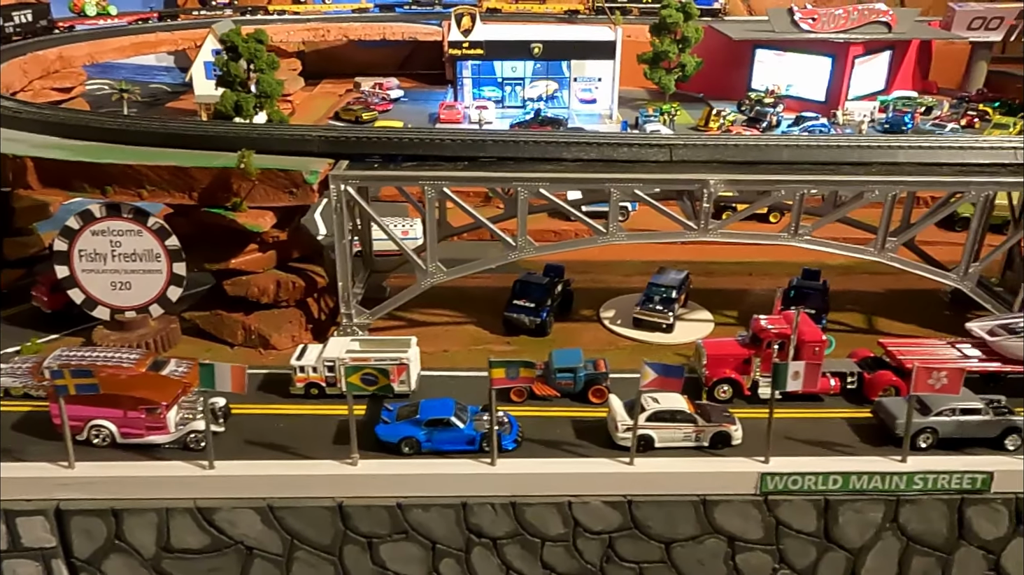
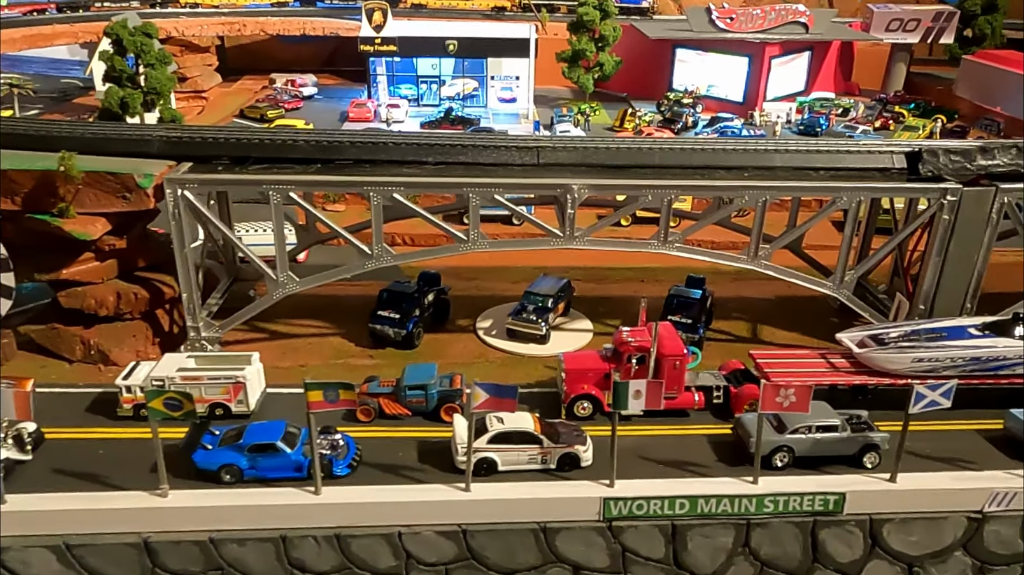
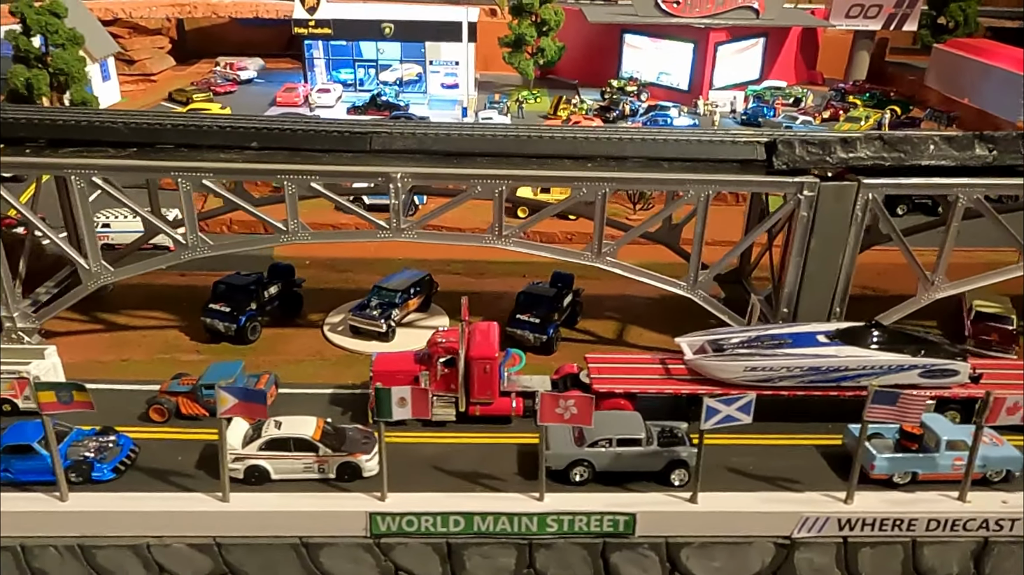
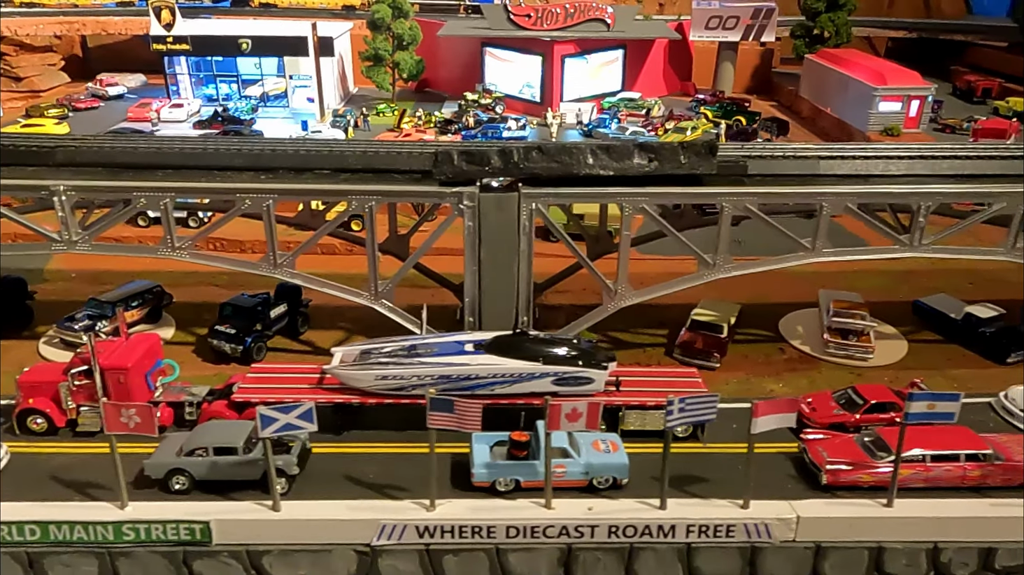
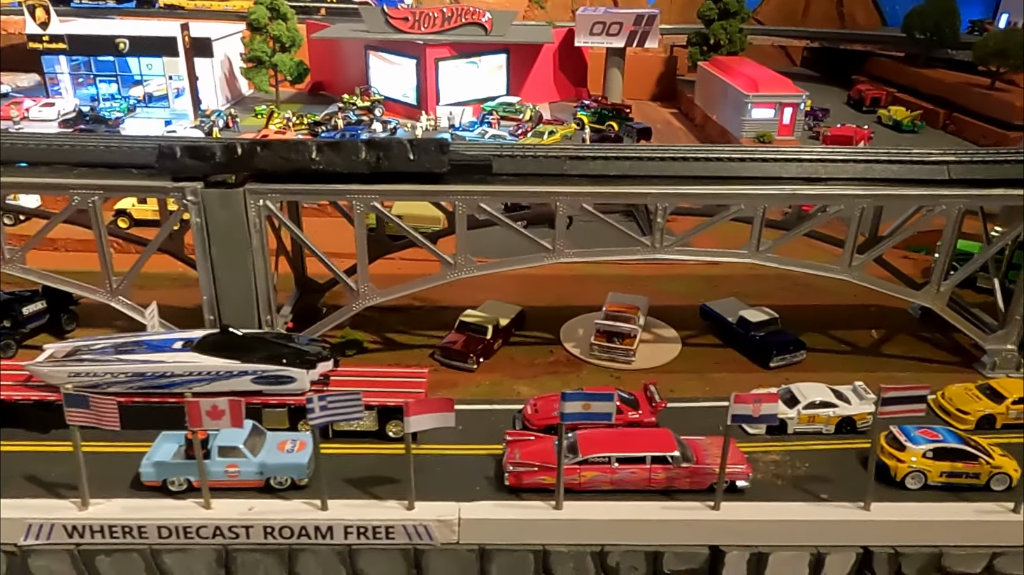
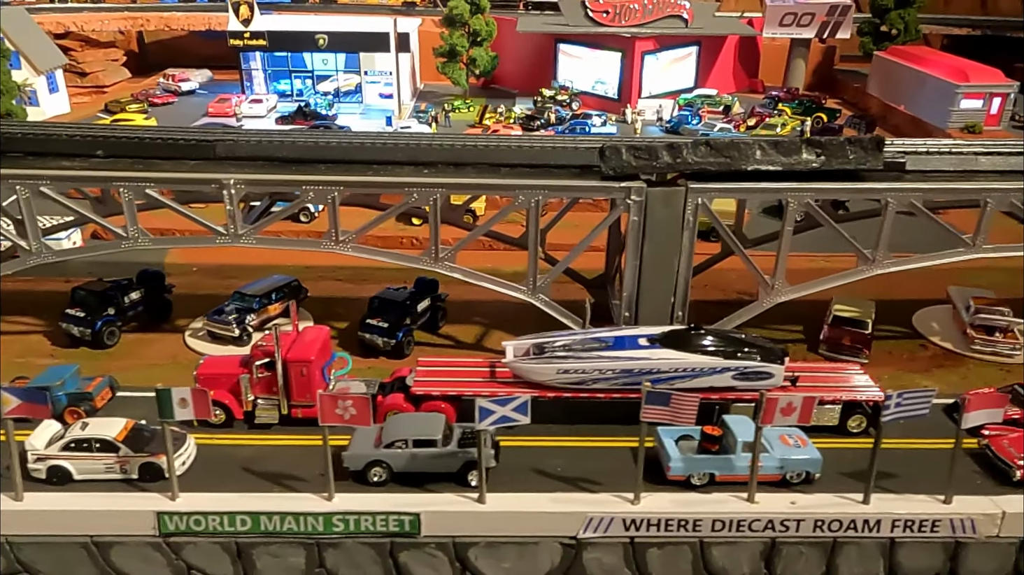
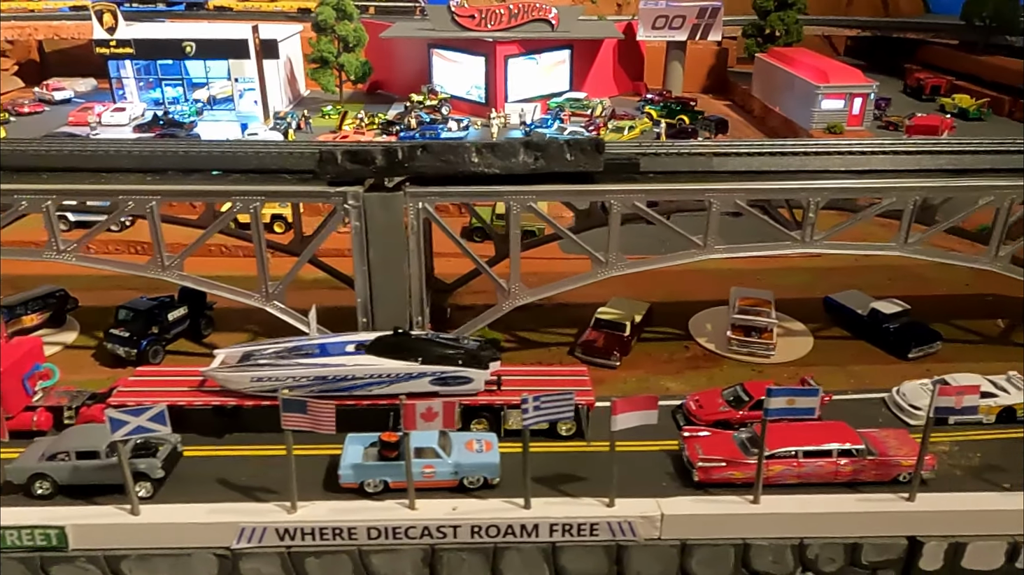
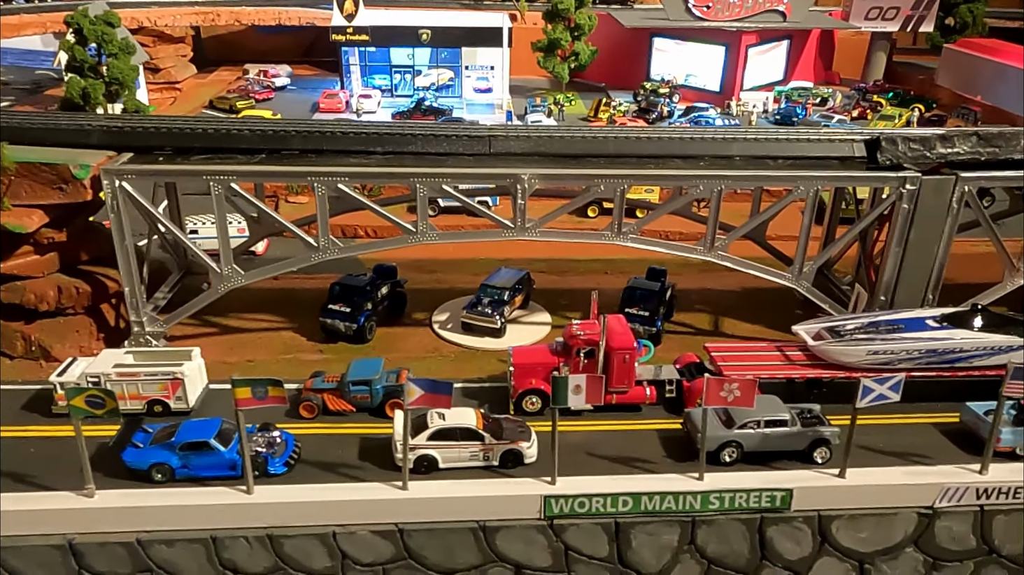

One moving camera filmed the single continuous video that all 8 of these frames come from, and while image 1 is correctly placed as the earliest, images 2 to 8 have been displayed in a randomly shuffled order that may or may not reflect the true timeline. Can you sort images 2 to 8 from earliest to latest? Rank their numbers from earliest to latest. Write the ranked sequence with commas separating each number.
2, 8, 3, 6, 4, 7, 5
